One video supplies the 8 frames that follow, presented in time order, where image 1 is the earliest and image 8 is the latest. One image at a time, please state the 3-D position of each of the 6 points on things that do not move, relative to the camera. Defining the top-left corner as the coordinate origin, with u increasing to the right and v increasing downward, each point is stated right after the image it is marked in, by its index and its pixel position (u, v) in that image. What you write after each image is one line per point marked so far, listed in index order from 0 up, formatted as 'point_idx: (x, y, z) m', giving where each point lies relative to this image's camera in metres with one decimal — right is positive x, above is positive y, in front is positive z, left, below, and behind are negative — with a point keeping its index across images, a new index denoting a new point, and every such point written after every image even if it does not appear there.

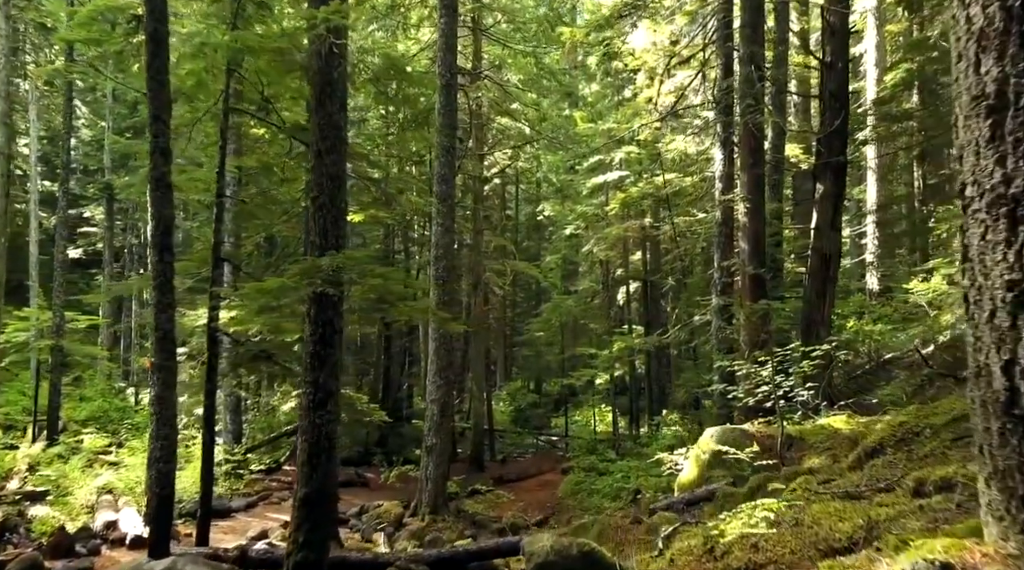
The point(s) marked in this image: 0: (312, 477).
0: (-1.9, -1.8, +8.8) m
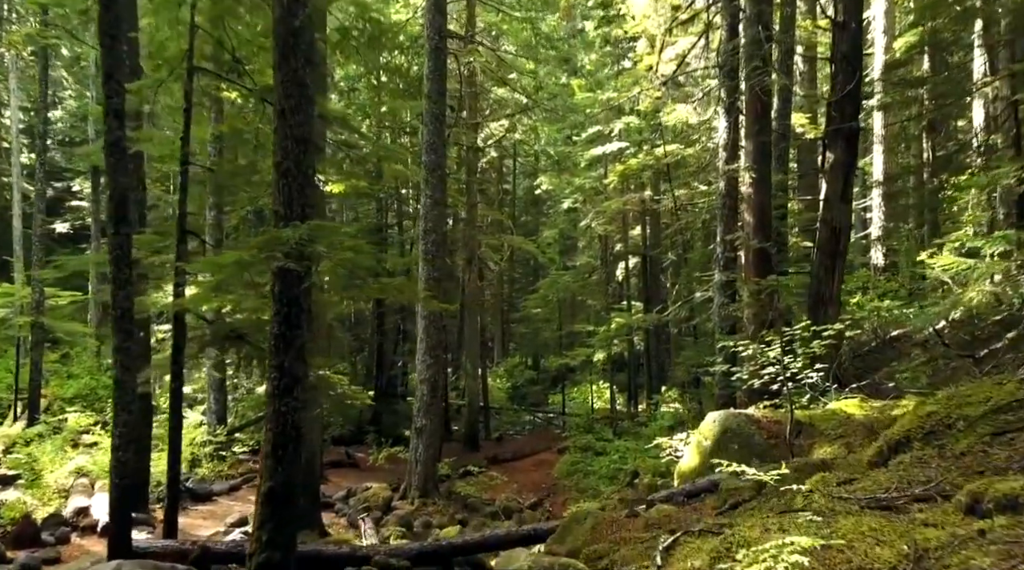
0: (-2.0, -1.5, +8.1) m
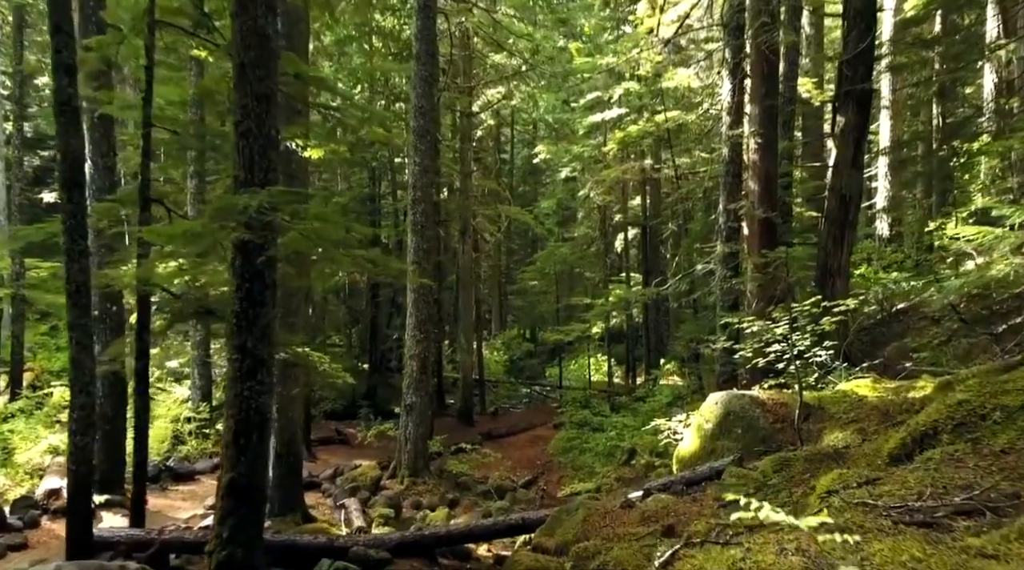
0: (-2.1, -1.3, +7.4) m
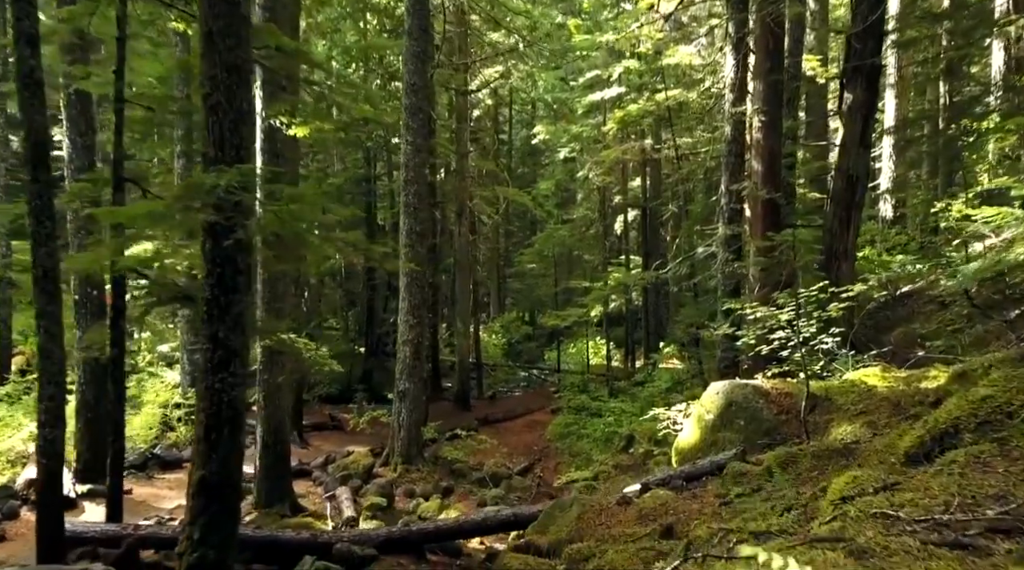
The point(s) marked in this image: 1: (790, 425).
0: (-2.2, -1.2, +7.0) m
1: (+2.6, -1.3, +8.8) m
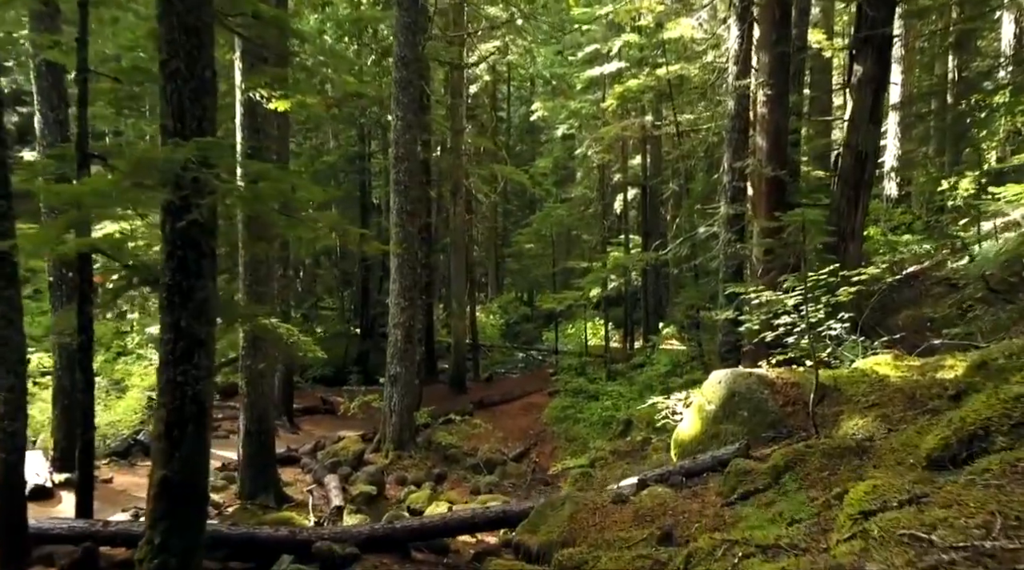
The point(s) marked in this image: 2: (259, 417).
0: (-2.3, -1.1, +6.5) m
1: (+2.5, -1.2, +8.2) m
2: (-3.3, -1.7, +12.3) m
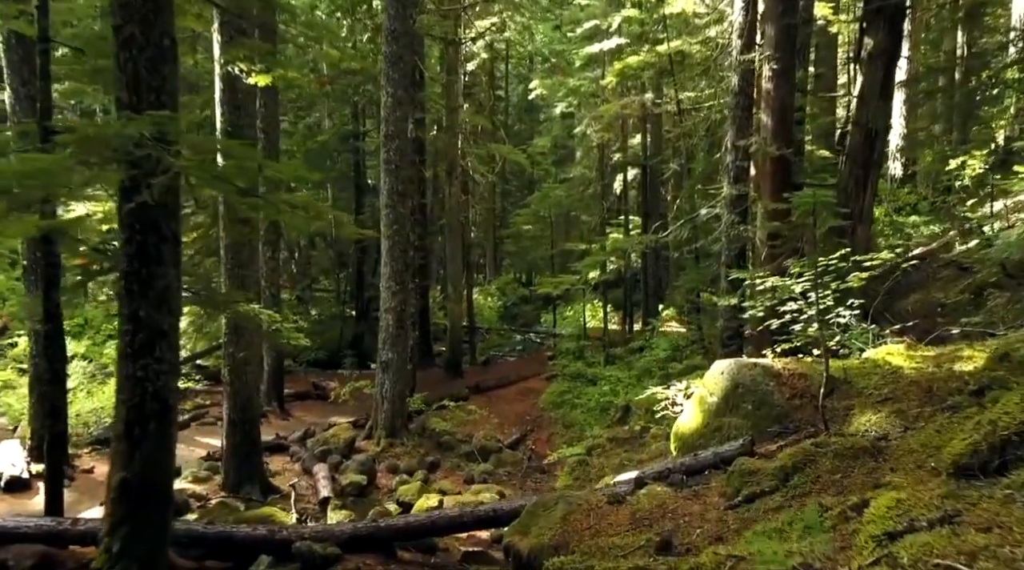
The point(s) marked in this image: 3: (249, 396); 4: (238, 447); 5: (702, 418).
0: (-2.4, -1.0, +6.0) m
1: (+2.4, -1.0, +7.8) m
2: (-3.4, -1.5, +11.8) m
3: (-3.3, -1.4, +11.8) m
4: (-3.5, -2.0, +11.9) m
5: (+1.7, -1.2, +8.2) m
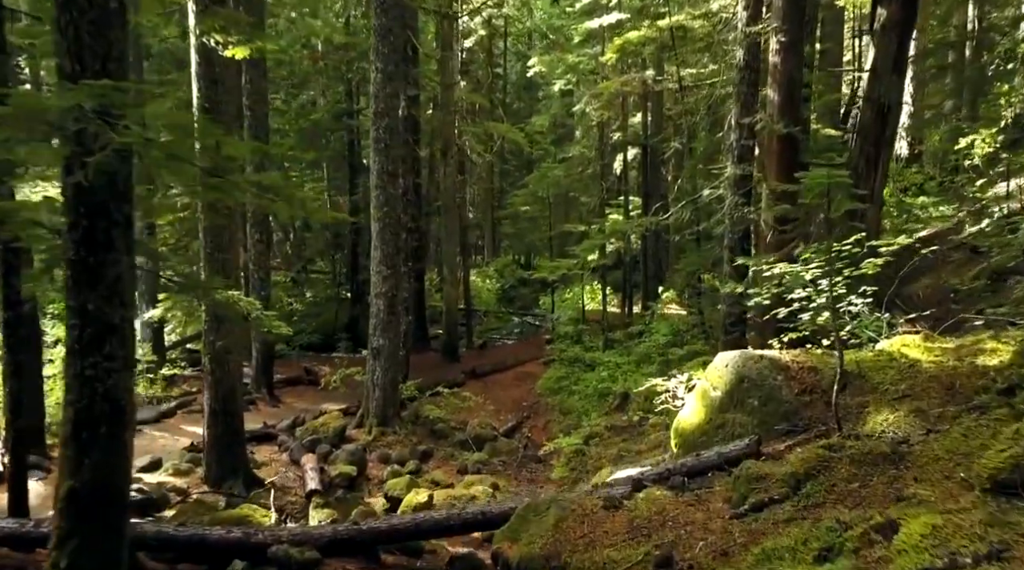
0: (-2.5, -1.0, +5.5) m
1: (+2.3, -0.9, +7.3) m
2: (-3.4, -1.3, +11.3) m
3: (-3.4, -1.2, +11.3) m
4: (-3.5, -1.9, +11.4) m
5: (+1.6, -1.1, +7.7) m
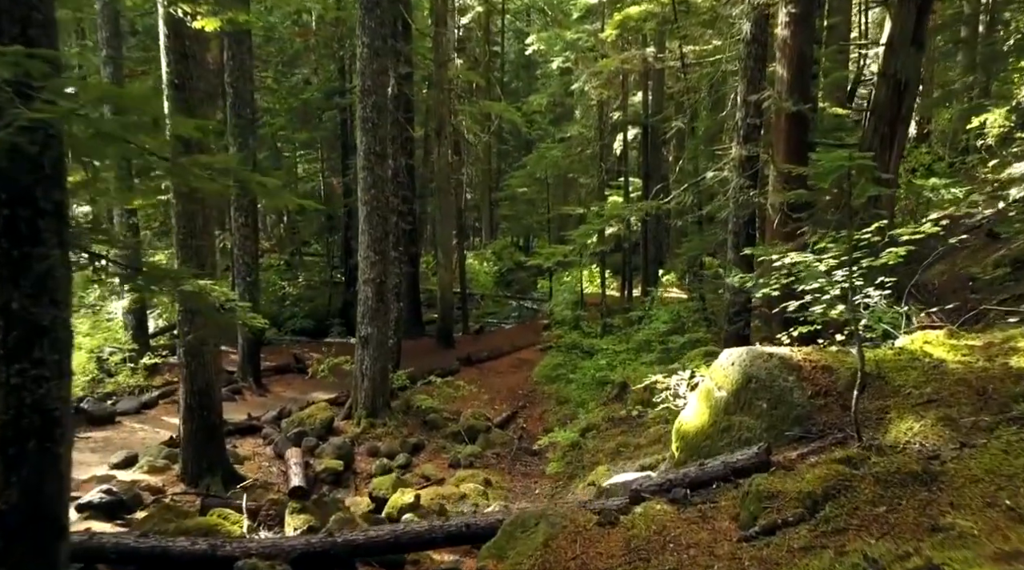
0: (-2.6, -0.9, +4.9) m
1: (+2.2, -0.9, +6.7) m
2: (-3.5, -1.2, +10.7) m
3: (-3.5, -1.1, +10.7) m
4: (-3.6, -1.7, +10.8) m
5: (+1.5, -1.0, +7.1) m
